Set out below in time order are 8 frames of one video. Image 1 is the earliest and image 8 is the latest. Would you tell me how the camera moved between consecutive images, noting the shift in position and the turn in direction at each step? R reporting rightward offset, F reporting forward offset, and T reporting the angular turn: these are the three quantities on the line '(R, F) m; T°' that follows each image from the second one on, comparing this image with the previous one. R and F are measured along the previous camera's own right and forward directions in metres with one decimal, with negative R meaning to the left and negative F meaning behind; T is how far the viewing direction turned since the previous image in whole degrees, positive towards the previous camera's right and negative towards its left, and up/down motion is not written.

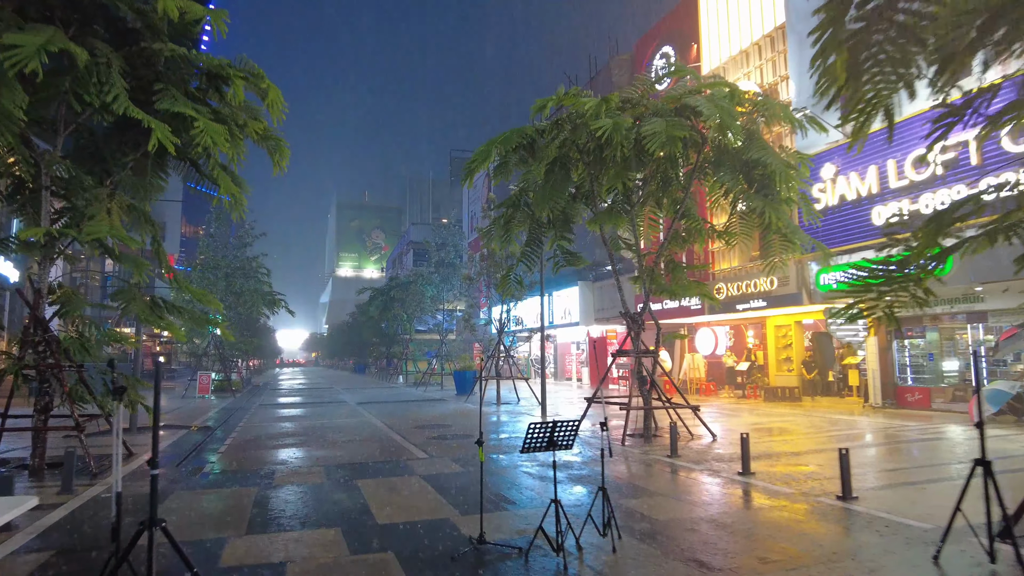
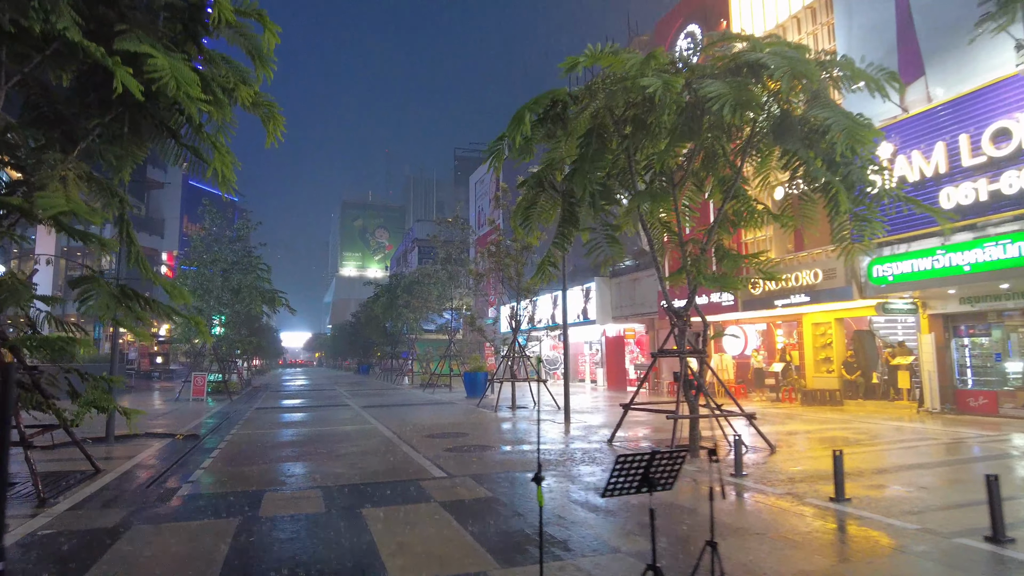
(-0.4, +1.4) m; 0°
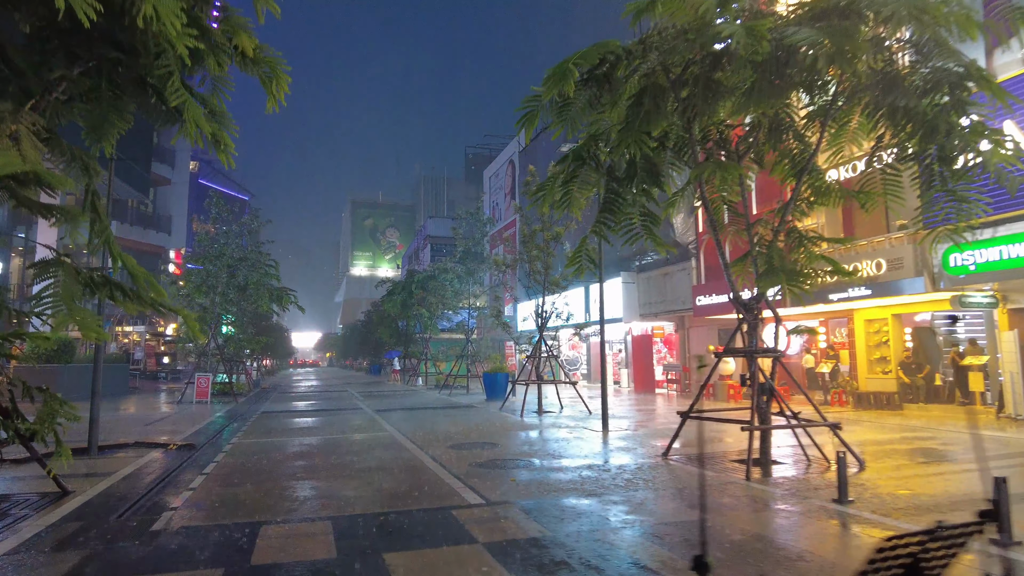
(-0.4, +1.4) m; -1°
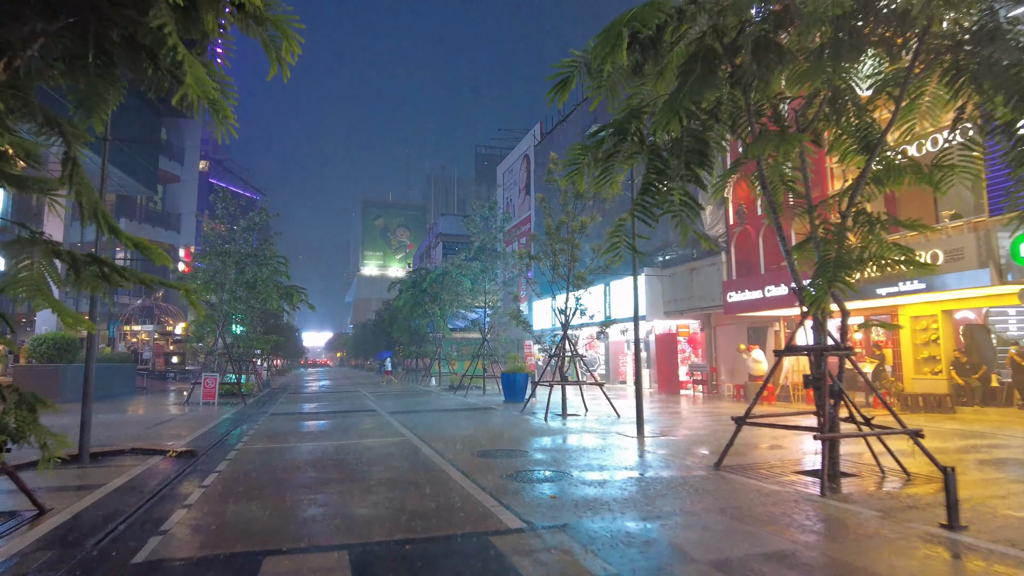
(-0.3, +0.9) m; -1°
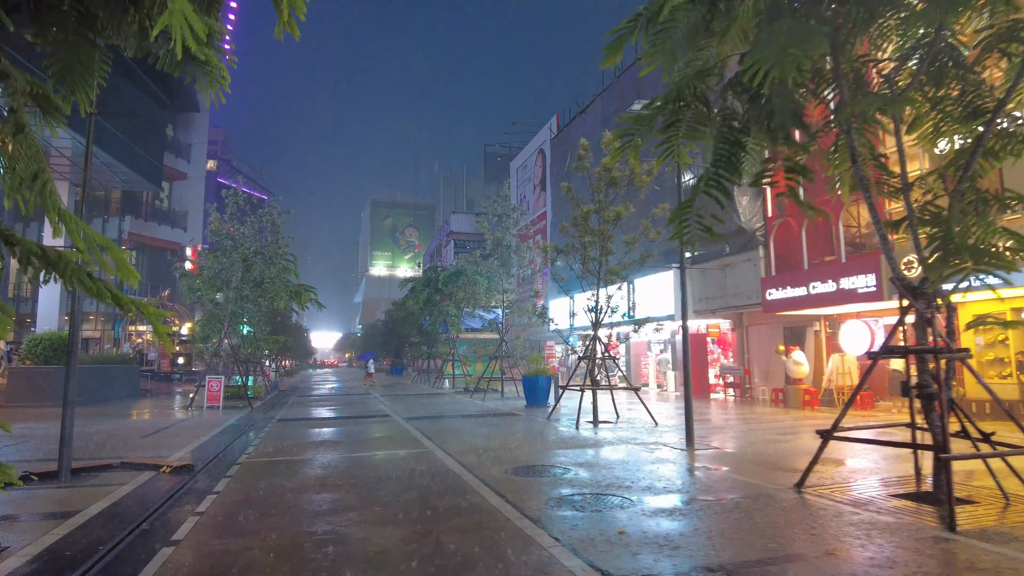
(-0.4, +1.2) m; -1°
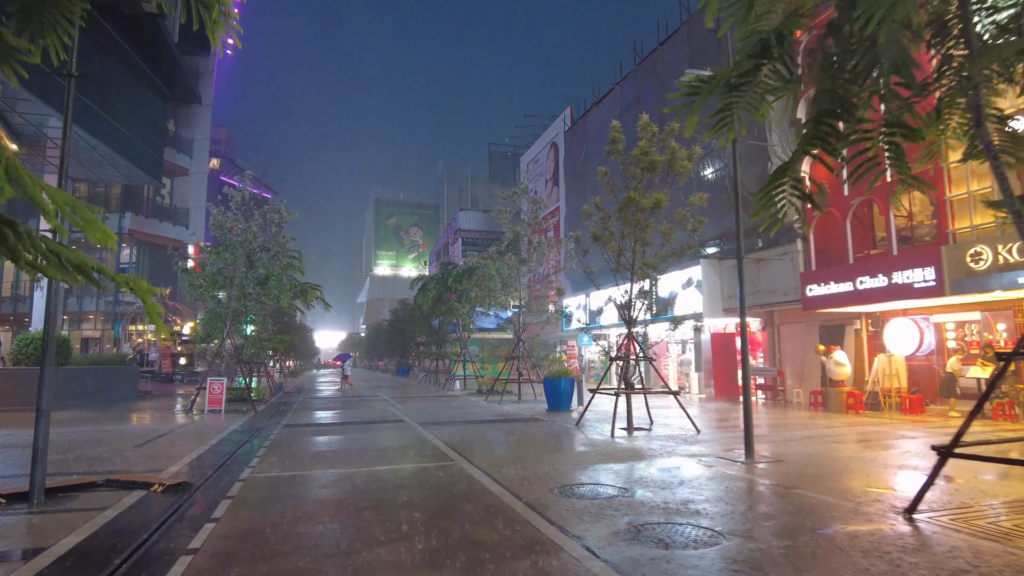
(-0.5, +1.1) m; 0°
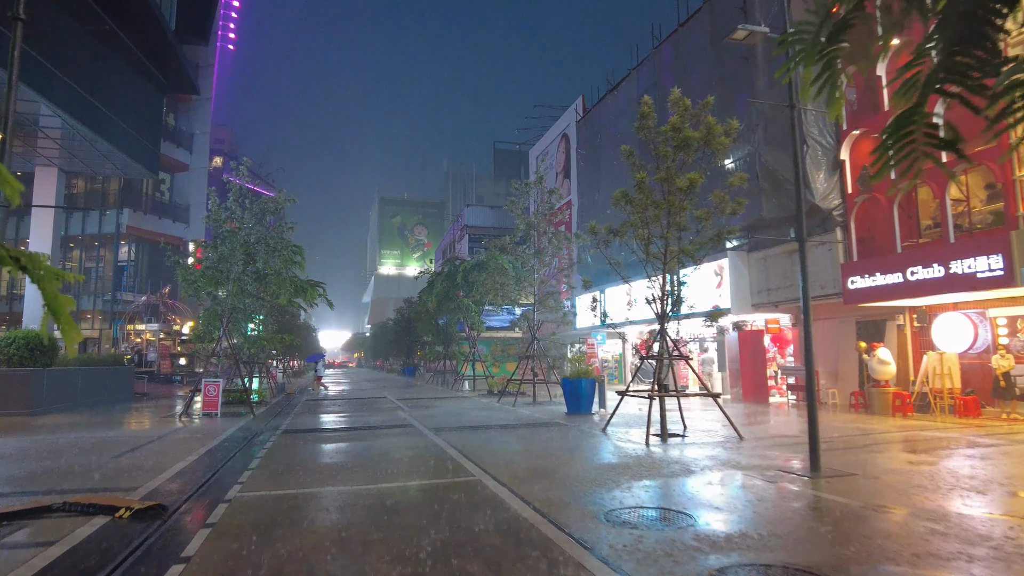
(-0.3, +1.2) m; 0°
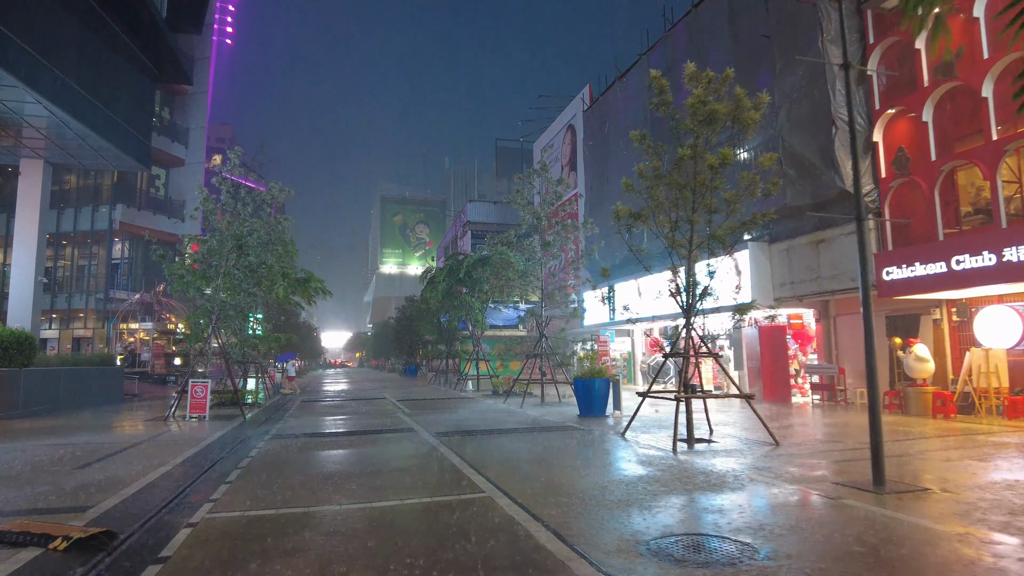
(-0.1, +1.1) m; 0°
